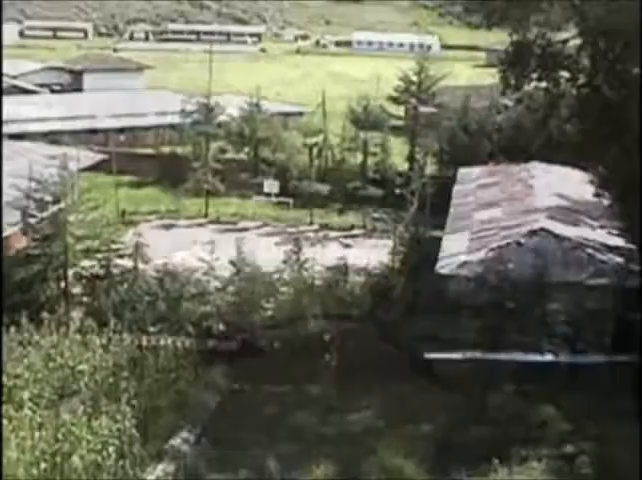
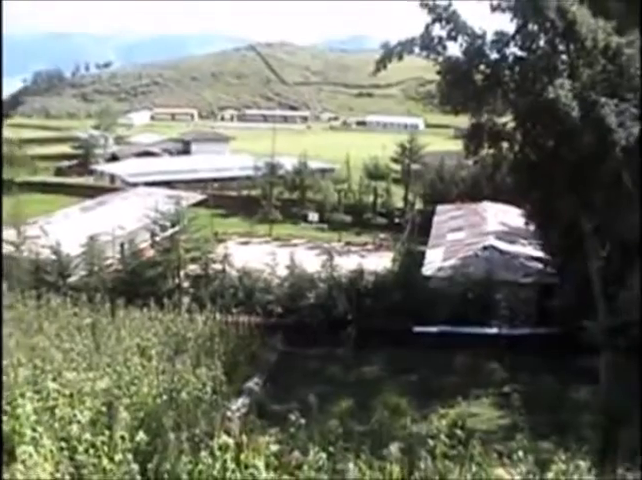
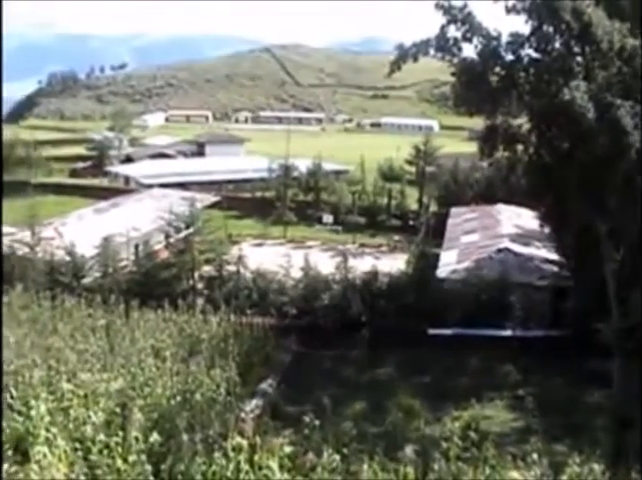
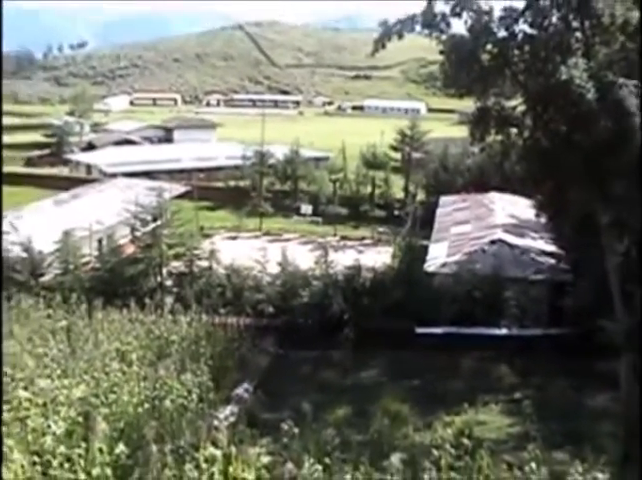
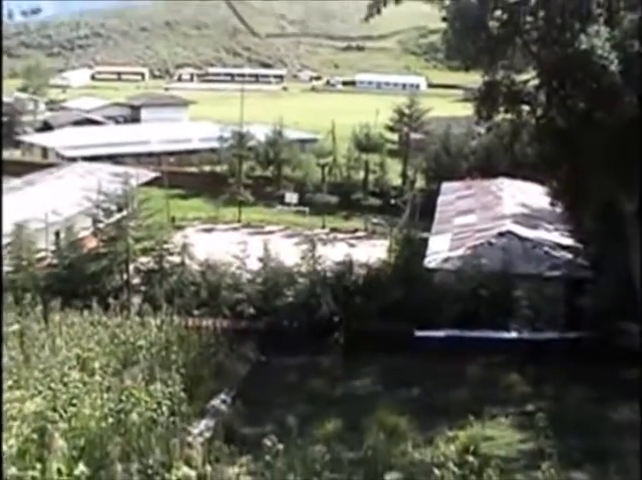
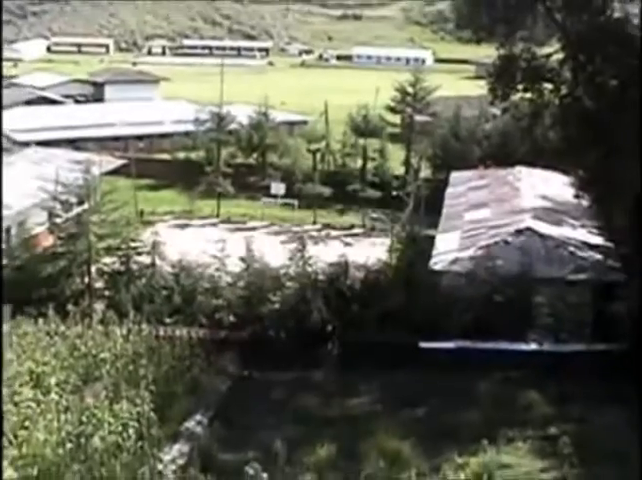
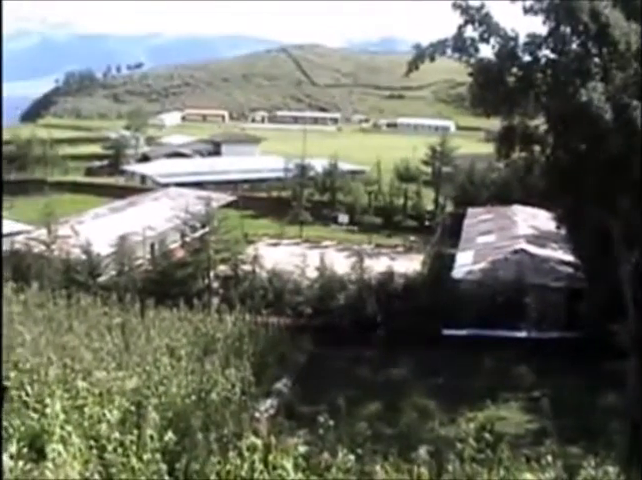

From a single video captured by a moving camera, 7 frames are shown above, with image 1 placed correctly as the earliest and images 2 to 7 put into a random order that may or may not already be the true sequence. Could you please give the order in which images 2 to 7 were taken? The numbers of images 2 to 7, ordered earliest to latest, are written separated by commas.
6, 5, 4, 2, 3, 7
